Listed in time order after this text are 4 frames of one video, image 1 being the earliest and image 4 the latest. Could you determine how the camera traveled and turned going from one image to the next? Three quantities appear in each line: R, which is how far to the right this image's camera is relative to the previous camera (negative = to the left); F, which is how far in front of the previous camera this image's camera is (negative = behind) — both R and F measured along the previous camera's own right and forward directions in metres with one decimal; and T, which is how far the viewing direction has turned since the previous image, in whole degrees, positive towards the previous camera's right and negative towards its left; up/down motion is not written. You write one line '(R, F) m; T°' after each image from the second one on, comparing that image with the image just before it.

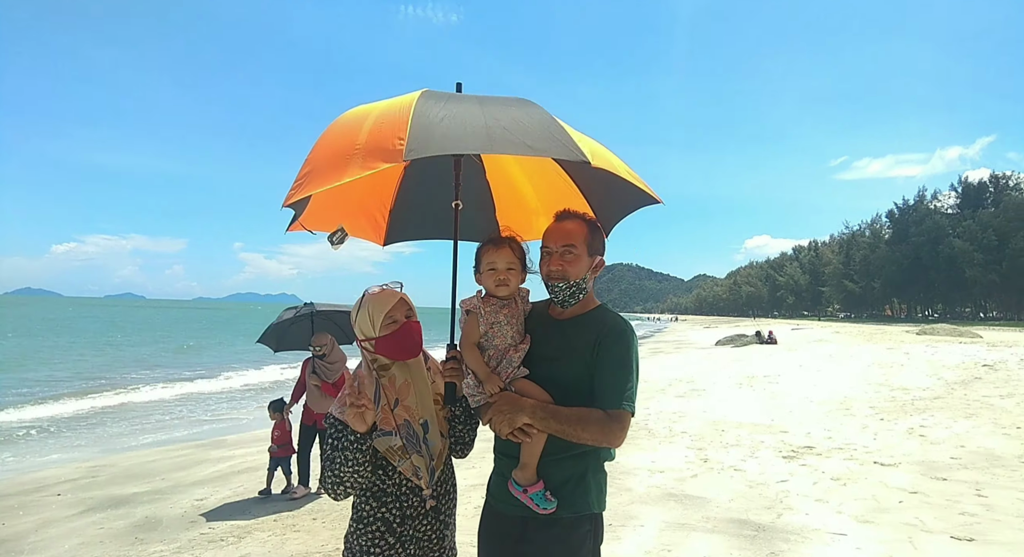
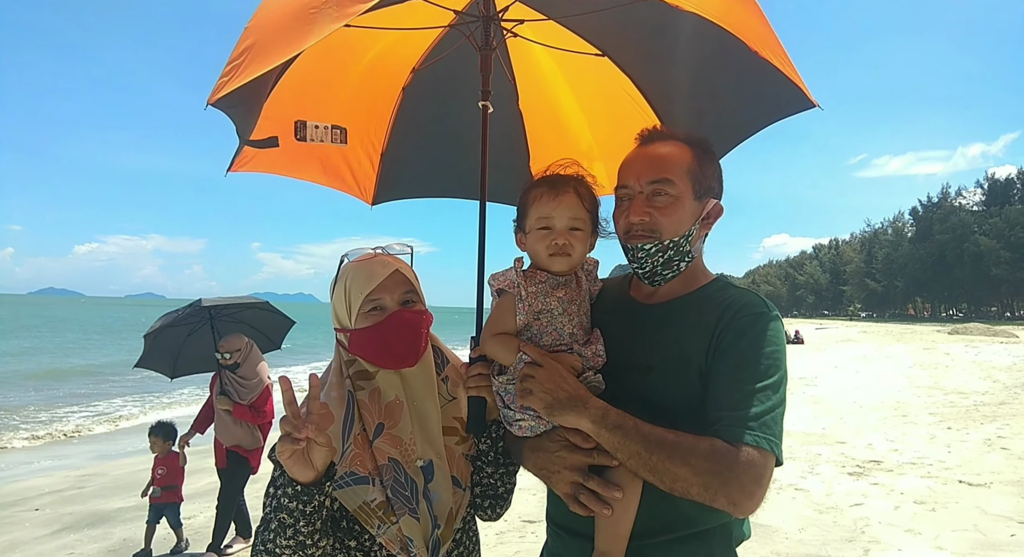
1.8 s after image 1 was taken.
(-0.2, +1.2) m; -2°
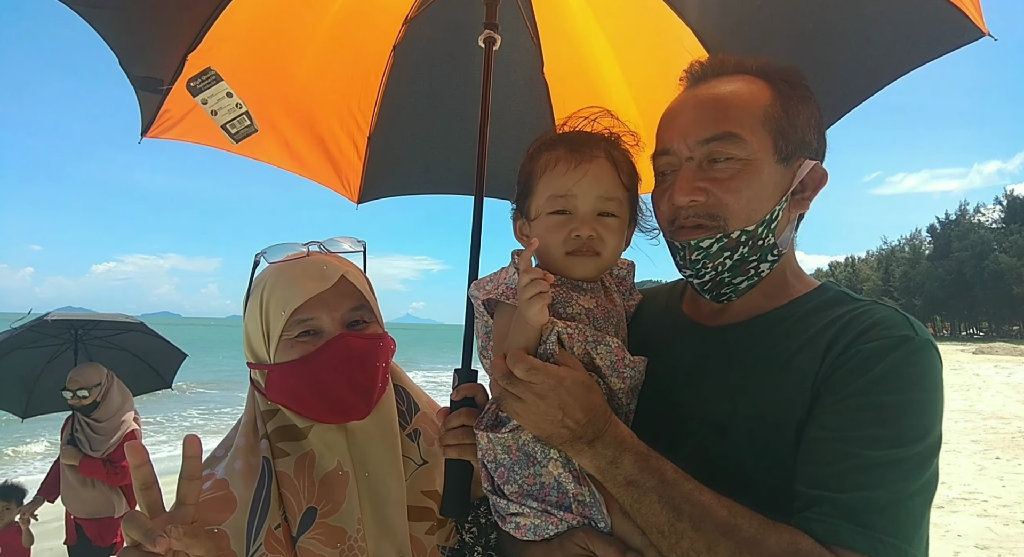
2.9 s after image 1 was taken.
(0.0, +0.6) m; -1°
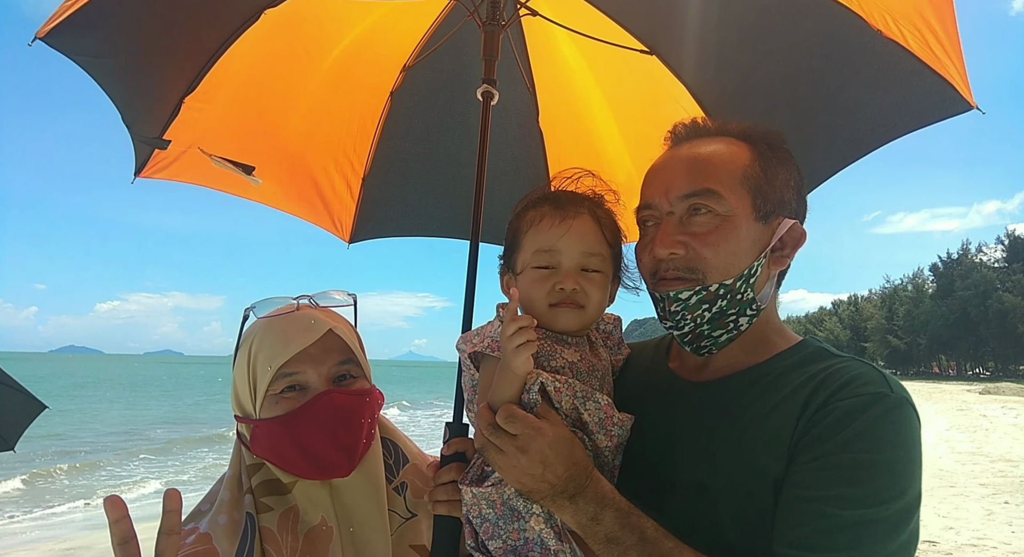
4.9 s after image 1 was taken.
(0.0, 0.0) m; 0°
